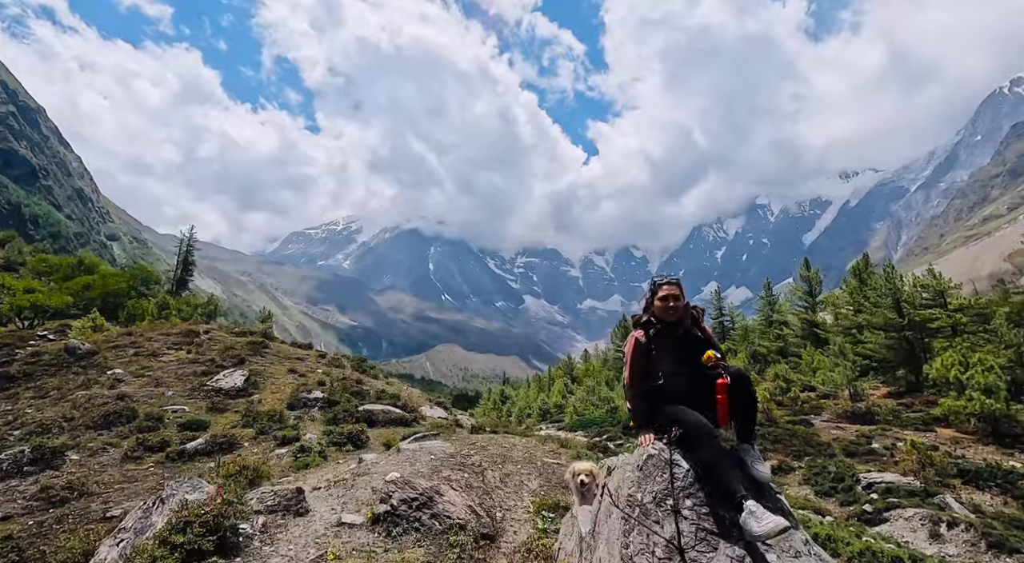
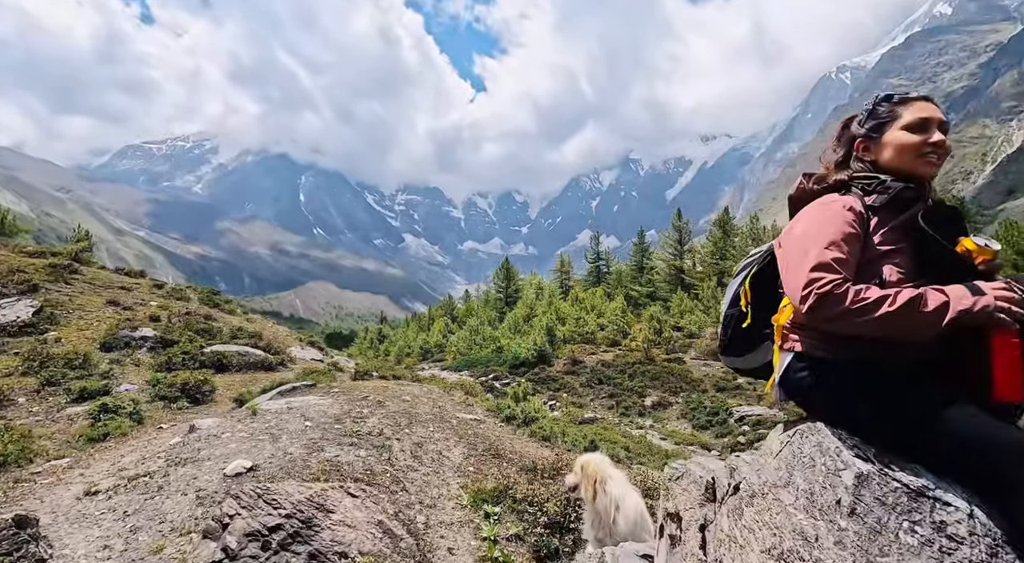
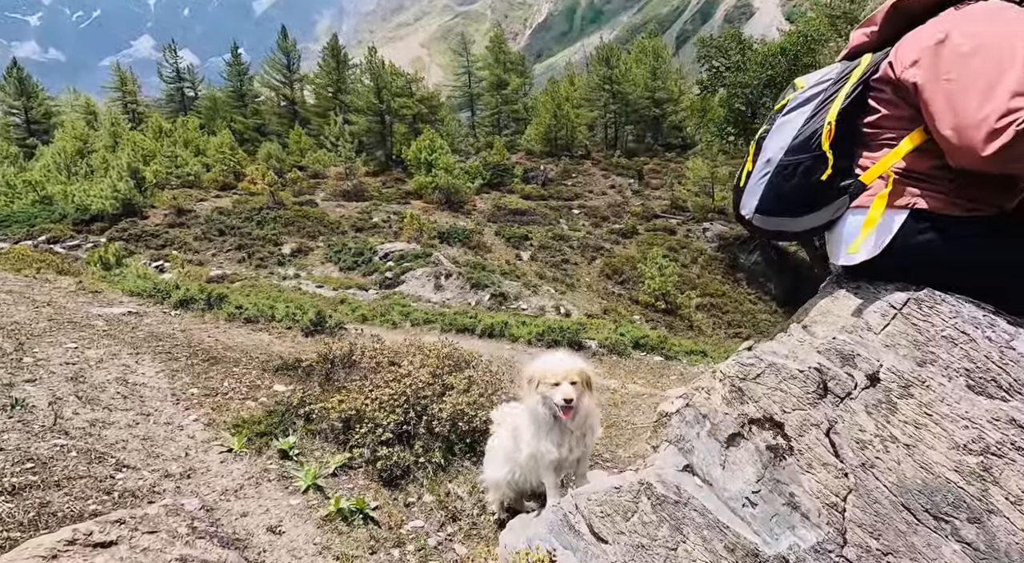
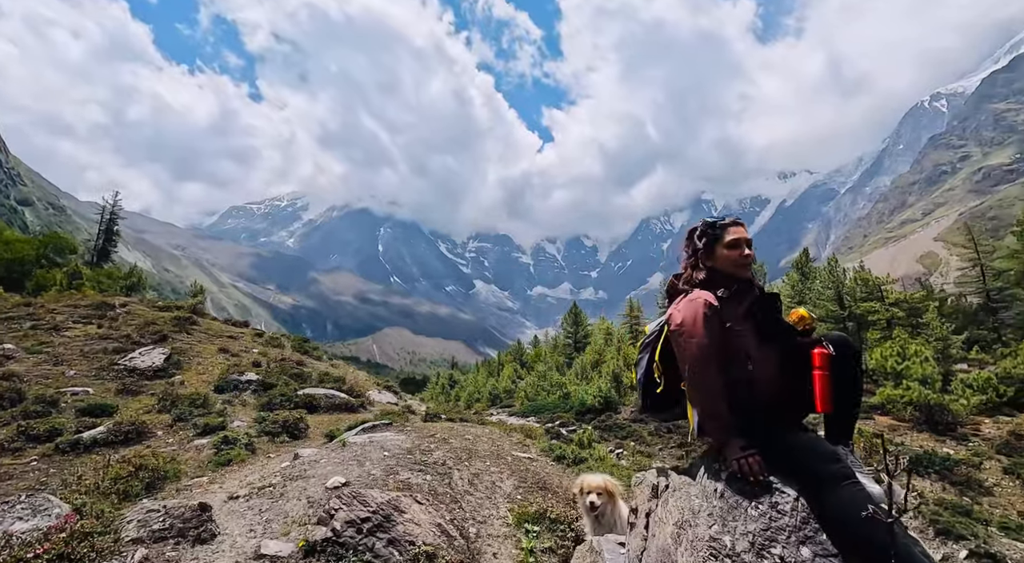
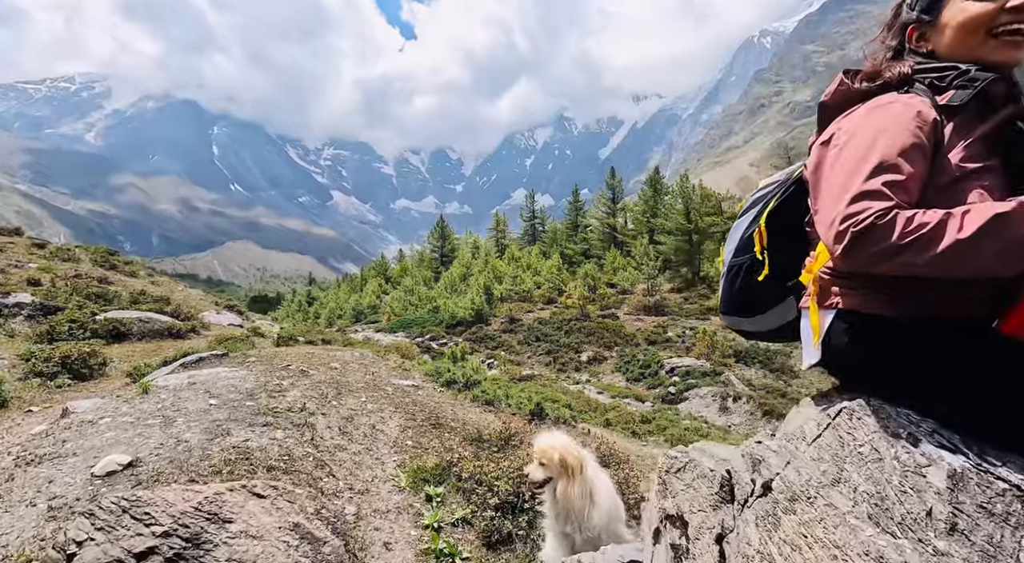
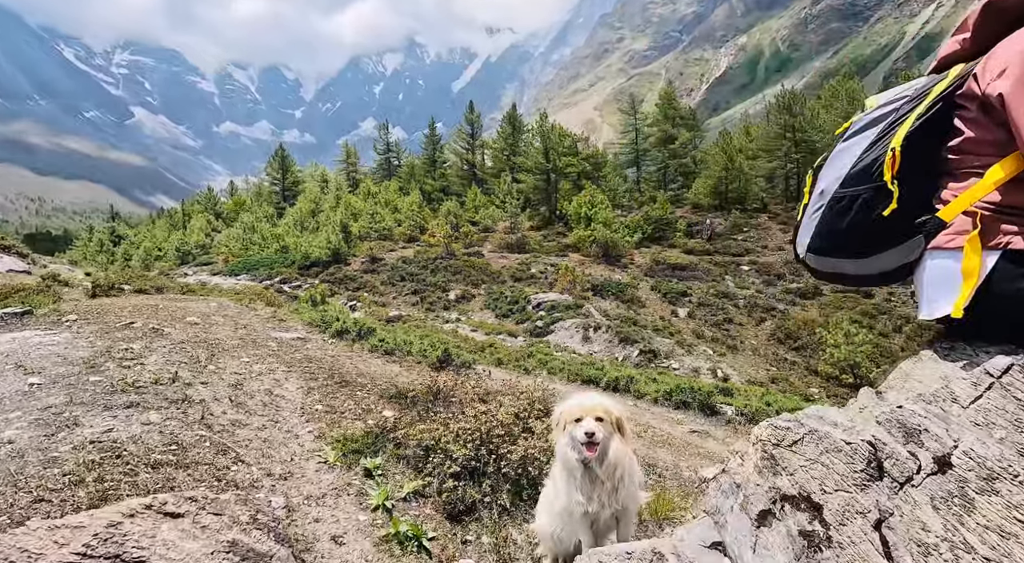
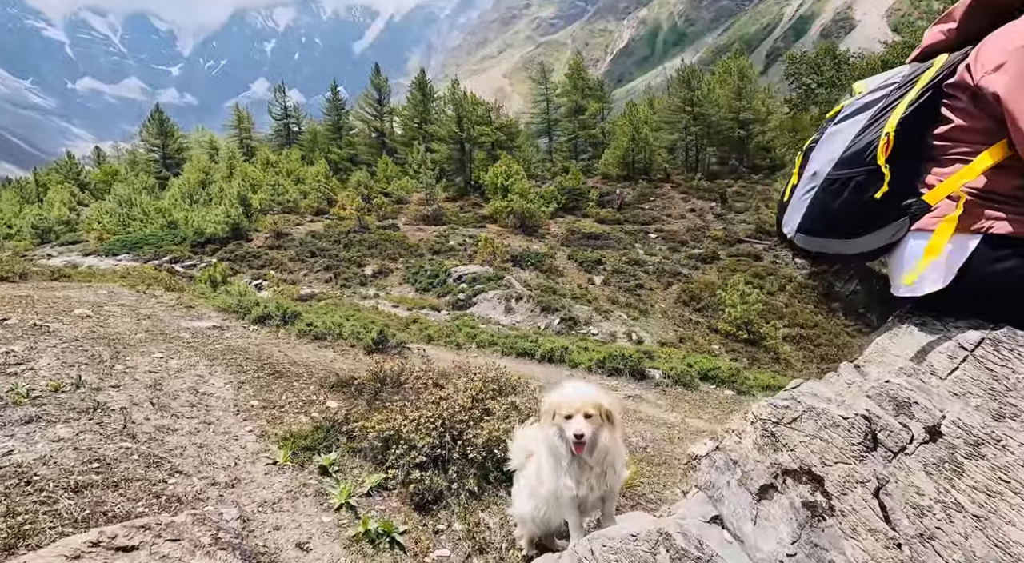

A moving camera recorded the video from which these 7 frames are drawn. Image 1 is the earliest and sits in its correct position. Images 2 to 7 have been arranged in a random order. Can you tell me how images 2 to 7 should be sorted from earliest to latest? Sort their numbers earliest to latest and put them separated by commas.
4, 2, 5, 6, 7, 3
